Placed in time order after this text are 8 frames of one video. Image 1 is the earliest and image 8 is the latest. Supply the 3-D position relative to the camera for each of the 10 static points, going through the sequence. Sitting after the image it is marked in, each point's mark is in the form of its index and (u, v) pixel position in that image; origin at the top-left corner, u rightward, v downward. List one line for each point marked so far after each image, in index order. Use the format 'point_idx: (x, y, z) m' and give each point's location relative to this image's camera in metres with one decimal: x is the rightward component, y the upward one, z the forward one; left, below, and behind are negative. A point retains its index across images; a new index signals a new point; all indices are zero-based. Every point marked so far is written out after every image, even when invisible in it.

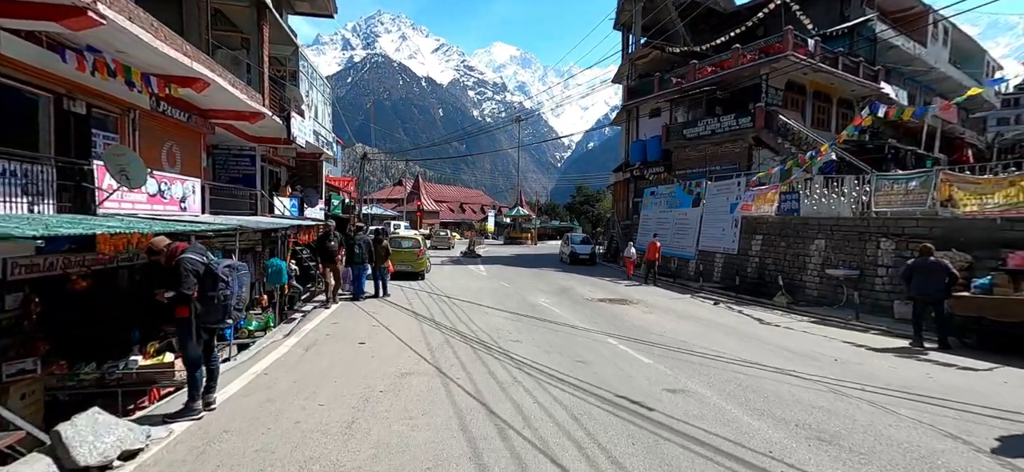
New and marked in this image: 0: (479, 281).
0: (-1.2, -1.6, +18.4) m
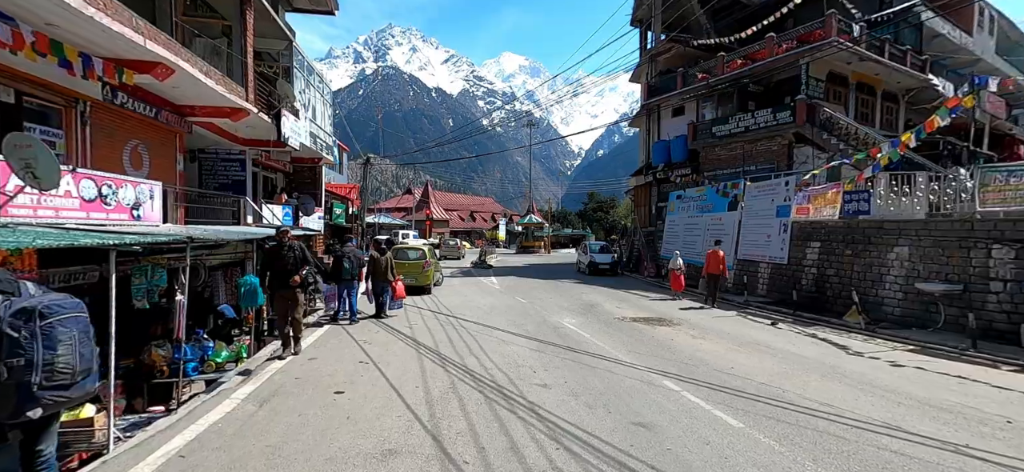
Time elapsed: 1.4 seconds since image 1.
0: (-0.6, -2.0, +16.3) m
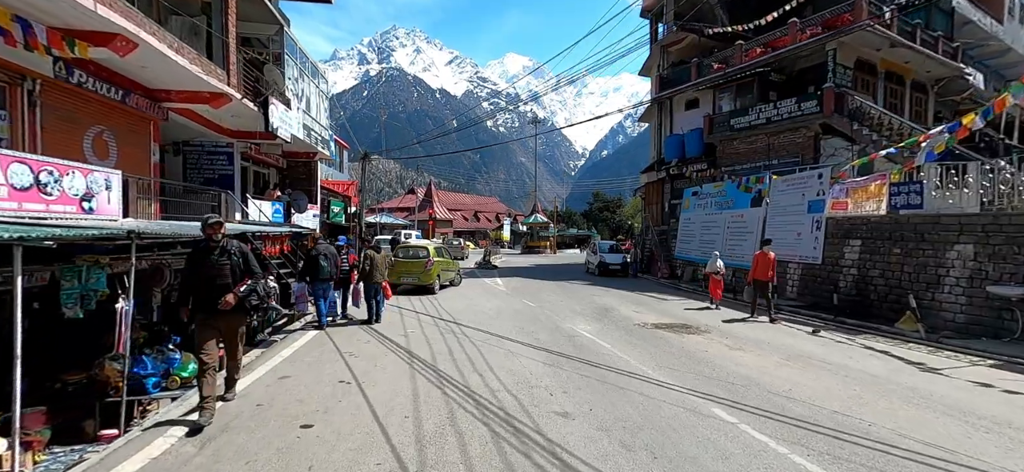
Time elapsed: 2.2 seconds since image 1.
0: (-0.4, -1.9, +15.1) m
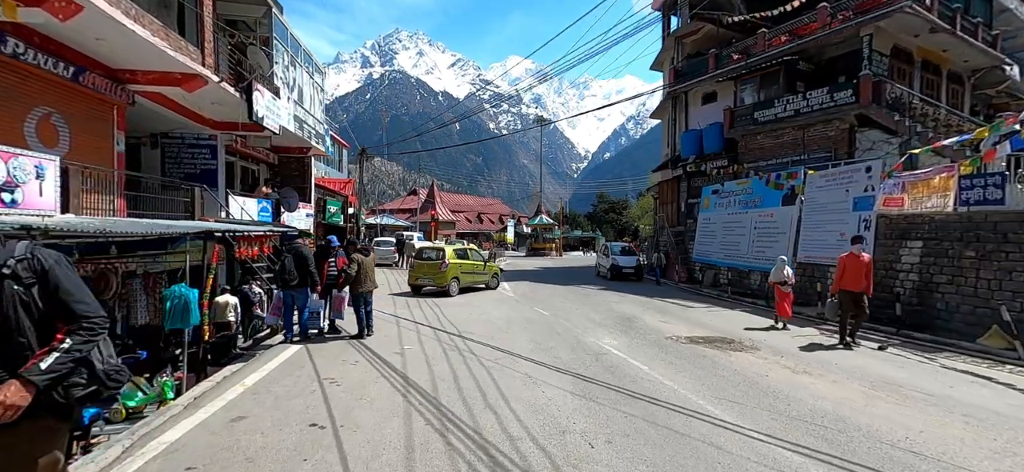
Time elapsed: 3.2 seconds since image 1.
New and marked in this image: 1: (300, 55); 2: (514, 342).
0: (-0.1, -1.9, +13.6) m
1: (-7.6, +6.4, +17.9) m
2: (0.0, -1.9, +8.8) m
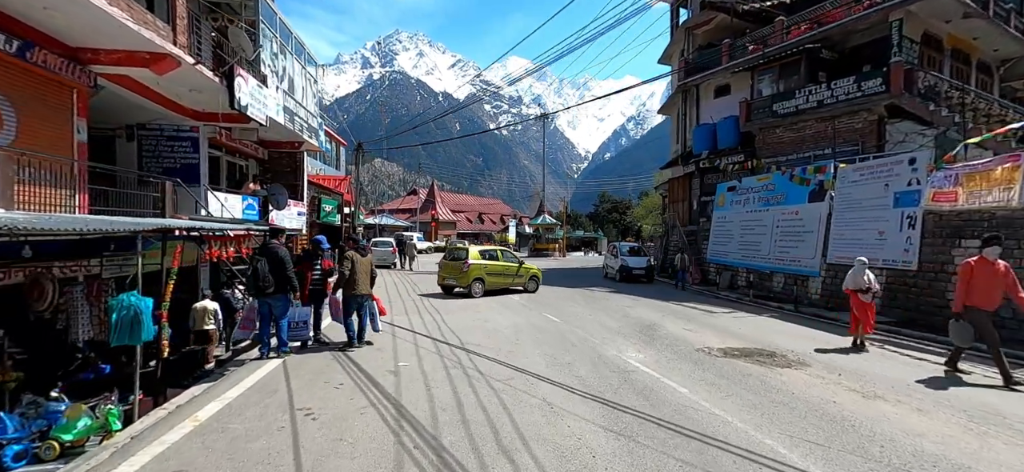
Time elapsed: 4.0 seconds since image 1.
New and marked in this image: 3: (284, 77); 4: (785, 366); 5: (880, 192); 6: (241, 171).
0: (+0.1, -1.9, +12.5) m
1: (-7.4, +6.5, +16.8) m
2: (+0.2, -1.8, +7.6) m
3: (-7.3, +5.1, +16.1) m
4: (+4.0, -1.9, +7.3) m
5: (+8.9, +1.1, +12.2) m
6: (-9.3, +2.2, +17.2) m
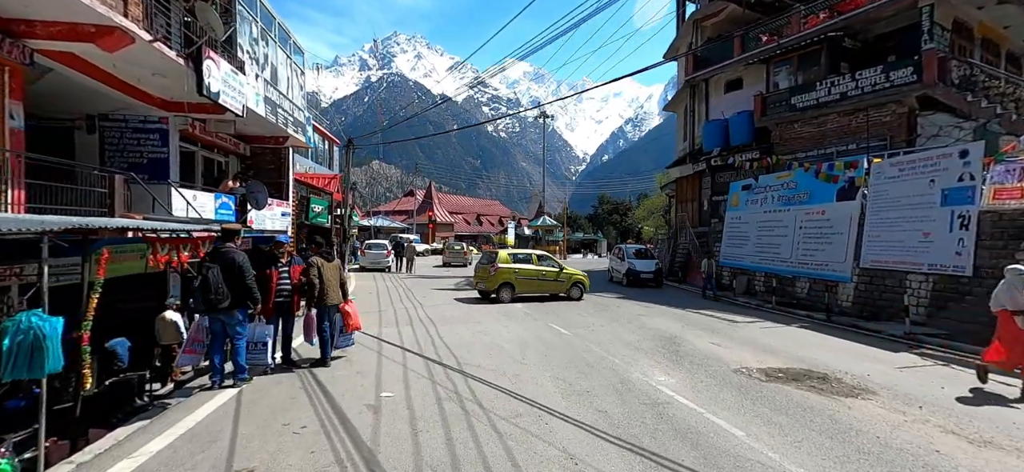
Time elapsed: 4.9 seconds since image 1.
0: (+0.1, -1.9, +11.2) m
1: (-7.4, +6.4, +15.5) m
2: (+0.3, -1.9, +6.4) m
3: (-7.2, +5.0, +14.8) m
4: (+4.0, -1.9, +6.0) m
5: (+9.0, +1.0, +11.0) m
6: (-9.2, +2.2, +15.9) m
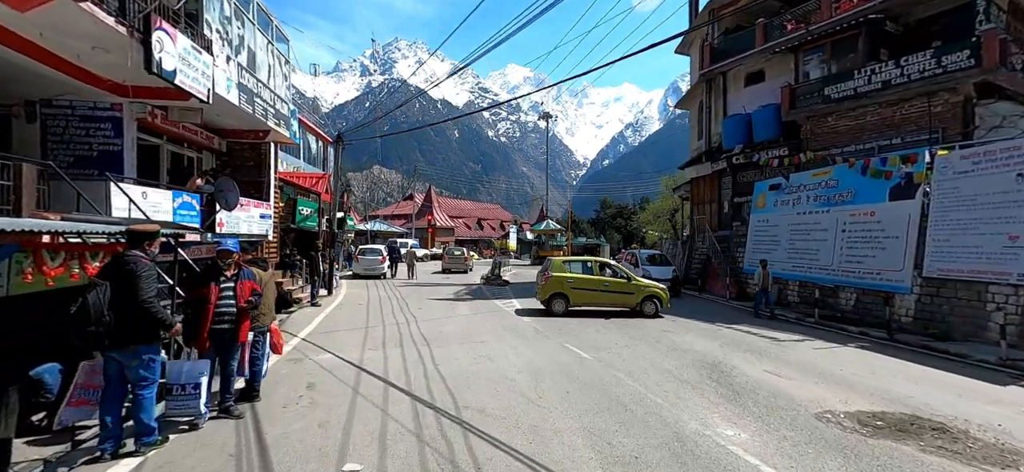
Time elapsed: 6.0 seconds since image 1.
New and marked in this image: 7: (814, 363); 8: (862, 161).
0: (+0.3, -2.0, +9.4) m
1: (-7.2, +6.3, +13.8) m
2: (+0.4, -1.9, +4.6) m
3: (-7.1, +4.9, +13.1) m
4: (+4.2, -1.9, +4.2) m
5: (+9.2, +0.9, +9.3) m
6: (-9.1, +2.0, +14.2) m
7: (+4.9, -2.1, +8.2) m
8: (+9.2, +1.9, +13.2) m
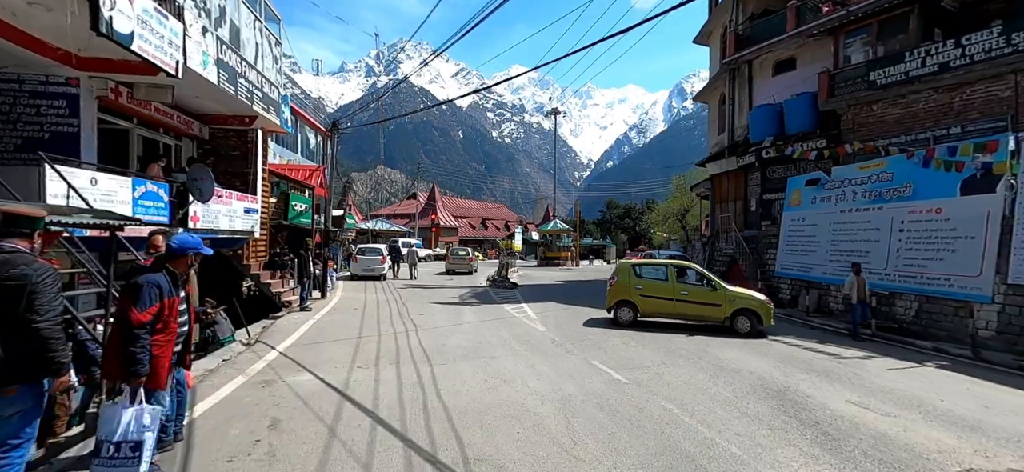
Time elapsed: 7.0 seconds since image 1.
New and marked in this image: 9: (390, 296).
0: (+0.6, -2.0, +7.9) m
1: (-6.8, +6.3, +12.4) m
2: (+0.7, -1.8, +3.1) m
3: (-6.7, +5.0, +11.7) m
4: (+4.4, -1.9, +2.7) m
5: (+9.4, +0.9, +7.7) m
6: (-8.7, +2.1, +12.8) m
7: (+5.2, -2.0, +6.6) m
8: (+9.5, +1.9, +11.6) m
9: (-4.6, -2.2, +18.8) m
